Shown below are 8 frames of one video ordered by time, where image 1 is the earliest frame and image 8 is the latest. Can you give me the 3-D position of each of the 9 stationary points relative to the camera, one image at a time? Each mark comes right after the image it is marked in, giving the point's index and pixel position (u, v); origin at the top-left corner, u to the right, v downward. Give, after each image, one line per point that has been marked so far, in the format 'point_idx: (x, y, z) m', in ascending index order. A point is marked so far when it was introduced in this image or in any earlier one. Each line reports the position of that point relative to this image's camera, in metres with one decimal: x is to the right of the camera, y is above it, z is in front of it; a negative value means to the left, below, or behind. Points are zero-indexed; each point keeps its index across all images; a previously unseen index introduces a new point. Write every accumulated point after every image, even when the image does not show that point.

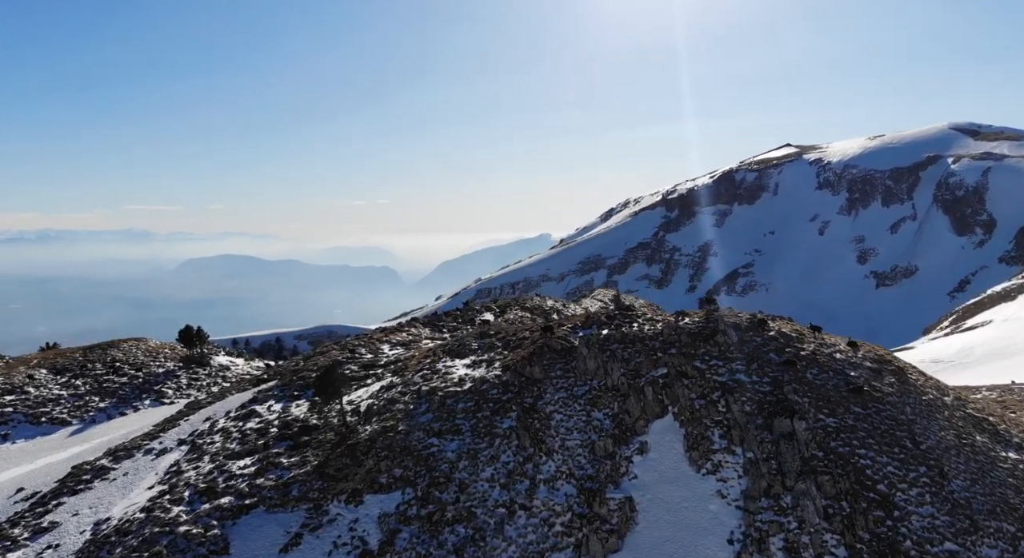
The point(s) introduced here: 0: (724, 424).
0: (+5.4, -3.7, +18.8) m
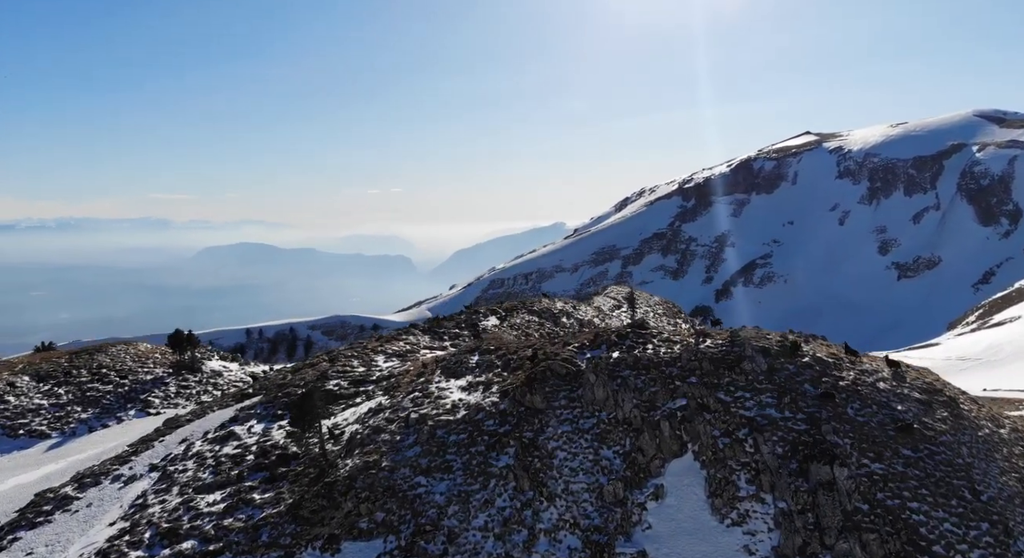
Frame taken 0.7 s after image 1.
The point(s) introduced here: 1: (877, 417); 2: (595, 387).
0: (+5.3, -4.1, +16.3) m
1: (+8.4, -3.2, +17.1) m
2: (+2.1, -2.7, +18.6) m
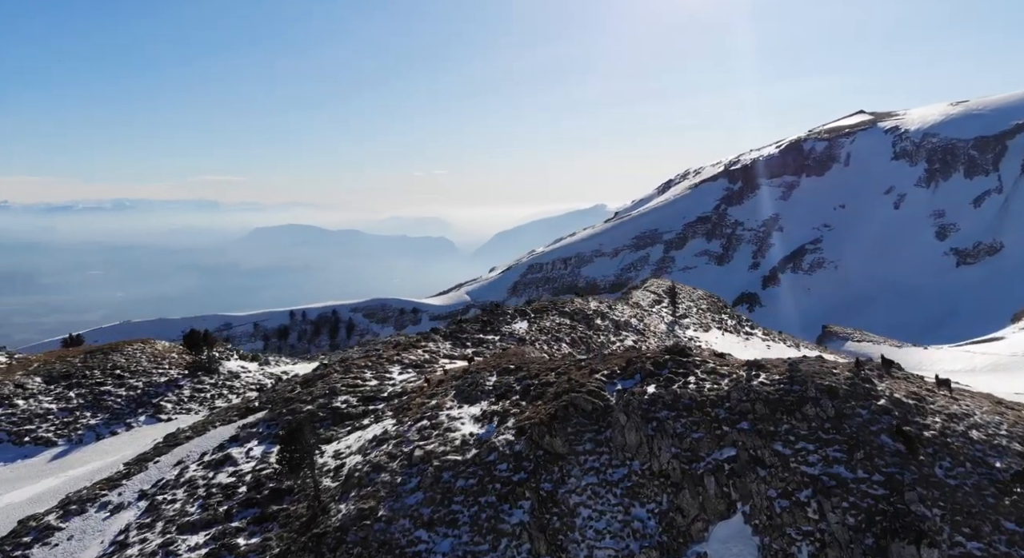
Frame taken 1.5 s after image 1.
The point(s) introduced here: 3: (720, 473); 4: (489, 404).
0: (+5.5, -4.7, +13.4) m
1: (+8.7, -3.7, +14.0) m
2: (+2.5, -3.2, +15.9) m
3: (+4.1, -3.8, +14.7) m
4: (-0.6, -3.3, +19.6) m
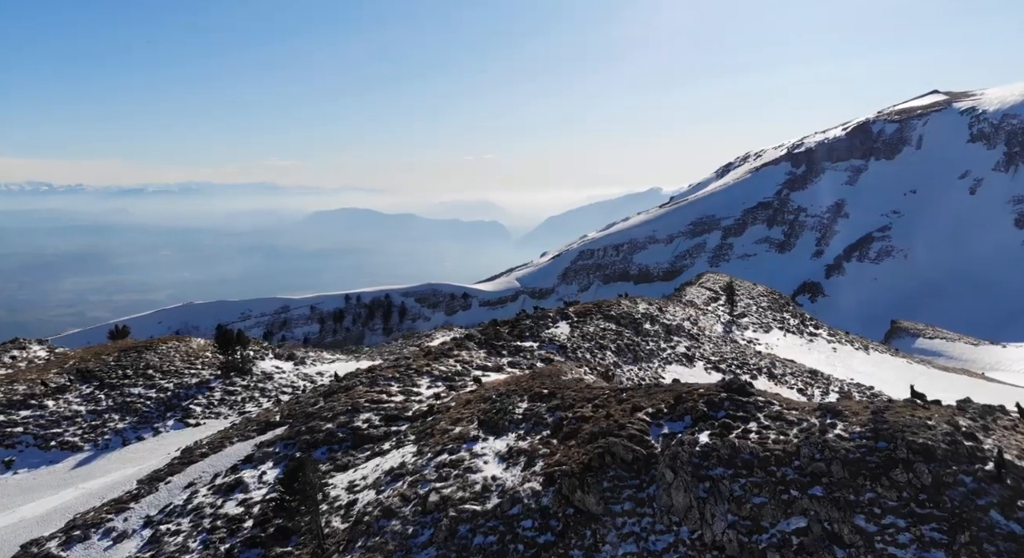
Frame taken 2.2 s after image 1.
0: (+5.8, -5.3, +10.8) m
1: (+9.0, -4.4, +11.1) m
2: (+2.9, -3.8, +13.4) m
3: (+4.5, -4.4, +12.1) m
4: (+0.1, -3.7, +17.3) m
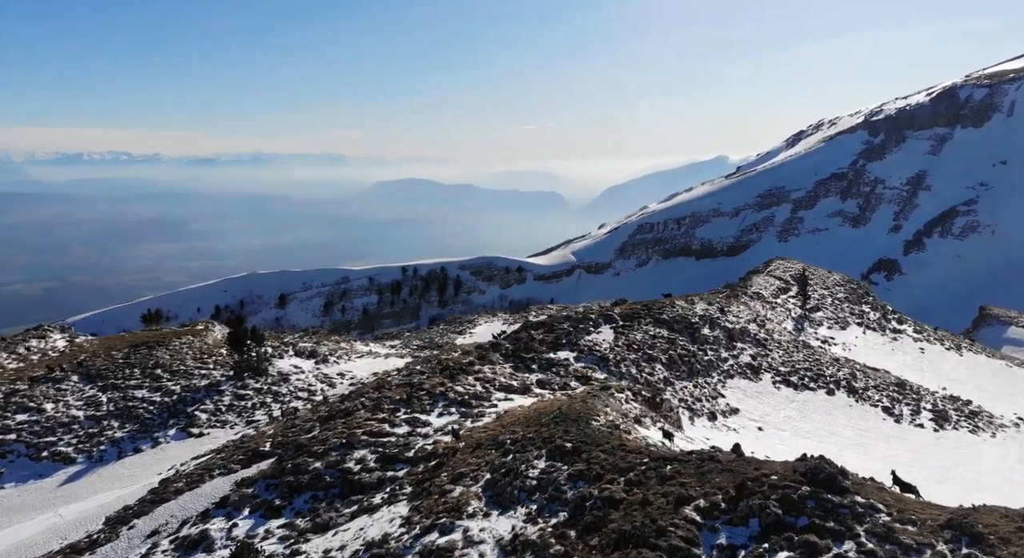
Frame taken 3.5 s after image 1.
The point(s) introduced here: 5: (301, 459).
0: (+5.3, -6.2, +6.5) m
1: (+8.6, -5.3, +6.4) m
2: (+2.7, -4.5, +9.2) m
3: (+4.2, -5.3, +7.9) m
4: (+0.3, -4.3, +13.4) m
5: (-5.6, -4.8, +19.6) m
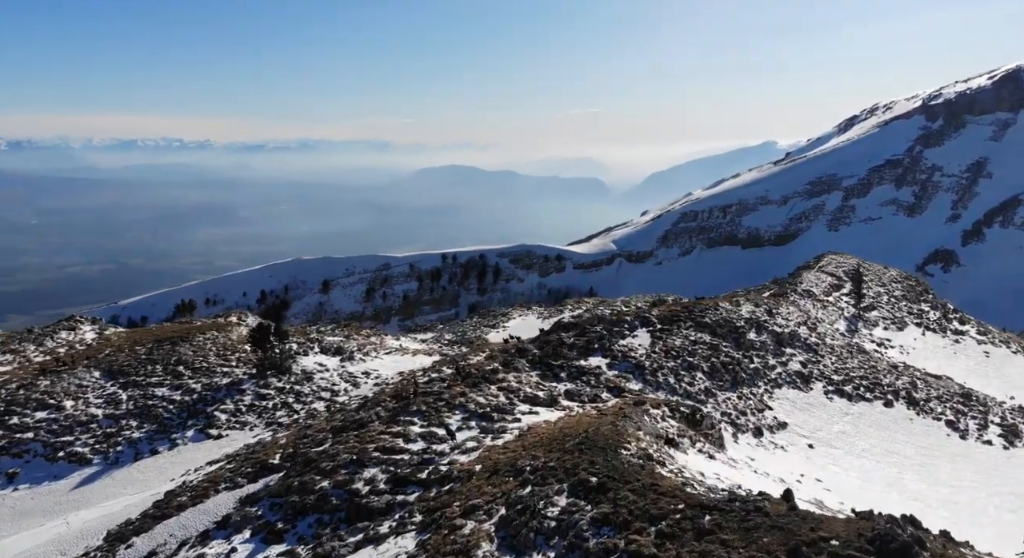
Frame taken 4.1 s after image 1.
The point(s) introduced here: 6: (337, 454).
0: (+5.1, -6.7, +4.5) m
1: (+8.4, -5.8, +4.3) m
2: (+2.7, -4.9, +7.4) m
3: (+4.0, -5.7, +6.0) m
4: (+0.5, -4.6, +11.7) m
5: (-5.0, -4.9, +18.3) m
6: (-4.5, -4.5, +18.9) m
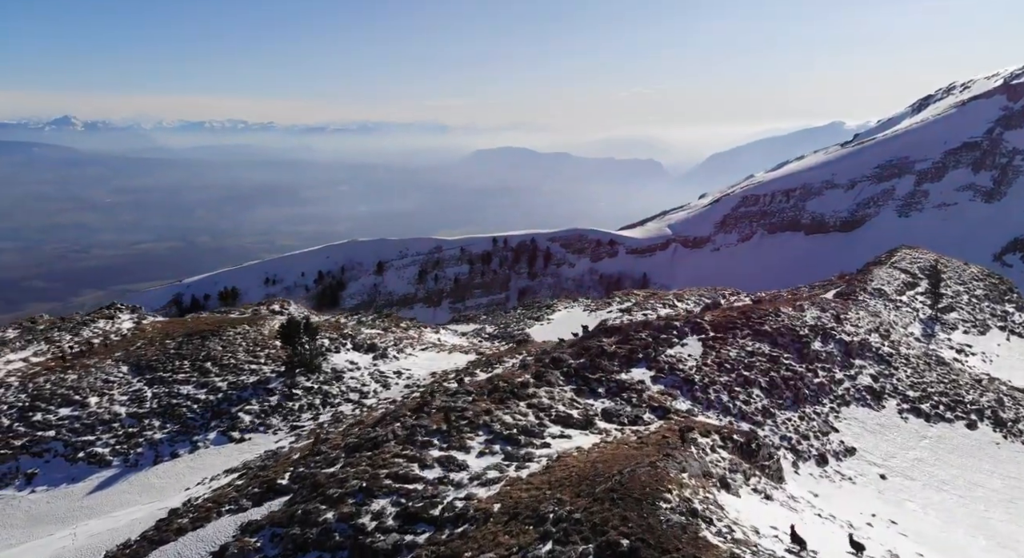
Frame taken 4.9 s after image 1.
0: (+4.6, -7.3, +2.2) m
1: (+7.9, -6.5, +1.7) m
2: (+2.5, -5.4, +5.2) m
3: (+3.7, -6.3, +3.7) m
4: (+0.6, -5.0, +9.6) m
5: (-4.4, -5.1, +16.6) m
6: (-3.8, -4.7, +17.2) m
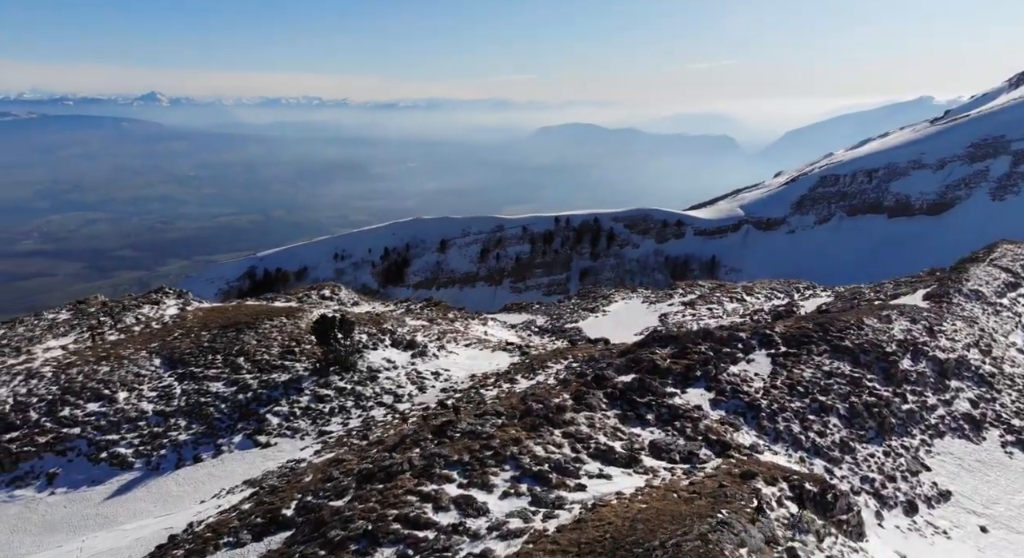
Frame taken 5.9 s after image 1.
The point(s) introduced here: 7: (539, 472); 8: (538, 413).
0: (+3.8, -8.2, -0.4) m
1: (+7.0, -7.5, -1.2) m
2: (+1.9, -6.2, +2.7) m
3: (+3.0, -7.1, +1.2) m
4: (+0.4, -5.6, +7.3) m
5: (-3.9, -5.3, +14.7) m
6: (-3.3, -5.0, +15.2) m
7: (+0.6, -4.2, +15.9) m
8: (+0.7, -3.4, +18.1) m
